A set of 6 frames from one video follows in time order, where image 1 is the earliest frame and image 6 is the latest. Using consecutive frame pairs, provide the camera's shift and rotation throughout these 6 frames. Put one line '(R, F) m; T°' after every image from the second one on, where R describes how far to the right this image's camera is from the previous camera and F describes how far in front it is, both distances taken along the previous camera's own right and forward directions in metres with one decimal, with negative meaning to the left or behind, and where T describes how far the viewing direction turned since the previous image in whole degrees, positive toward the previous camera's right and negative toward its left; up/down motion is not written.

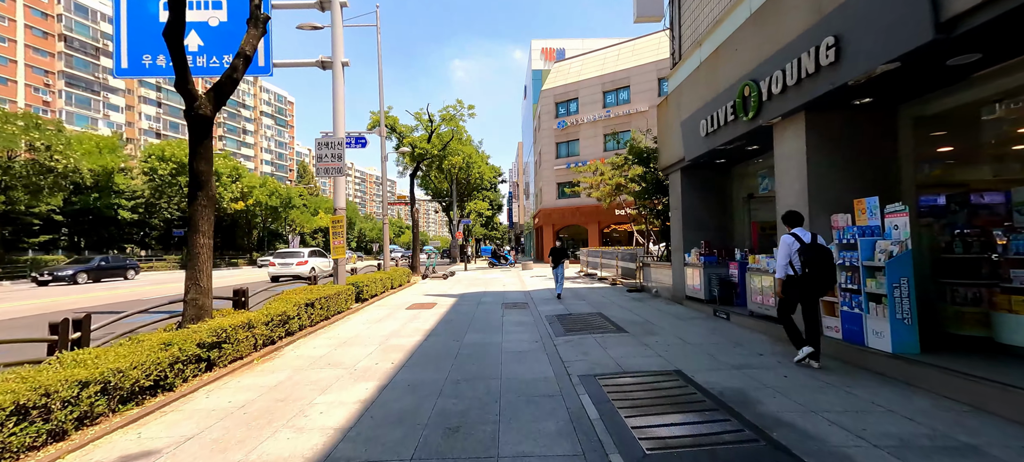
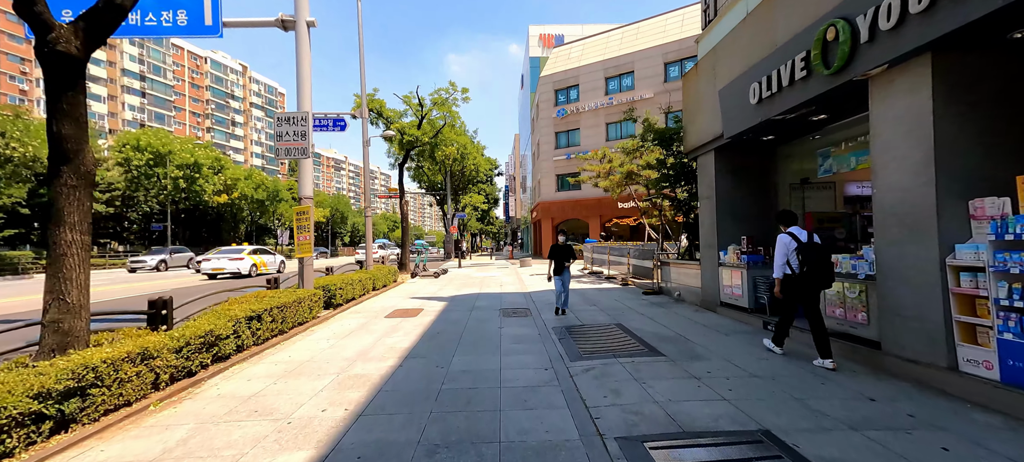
(-0.1, +1.5) m; +1°
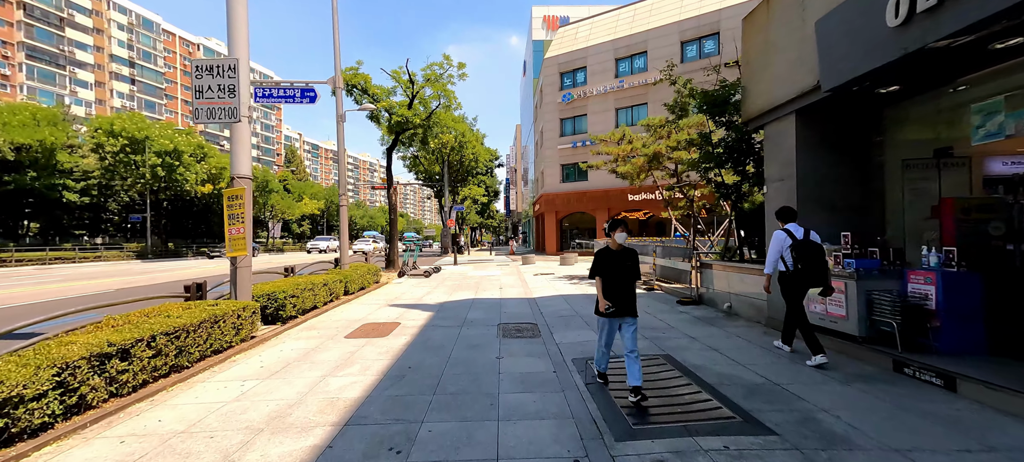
(0.0, +2.0) m; 0°
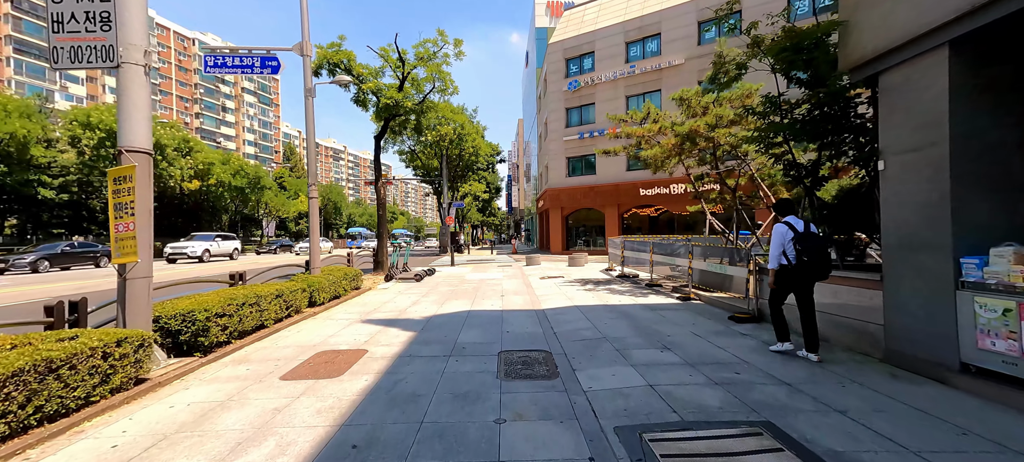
(0.0, +1.8) m; 0°
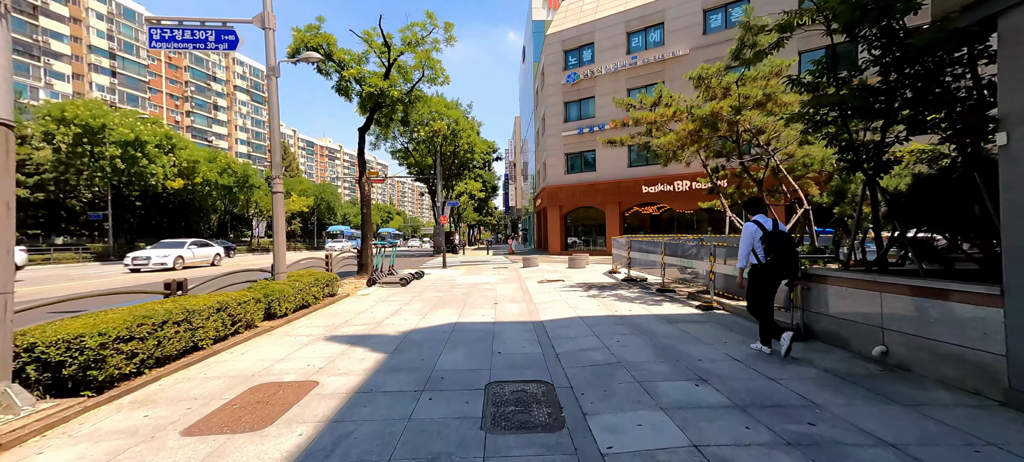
(+0.1, +1.1) m; 0°
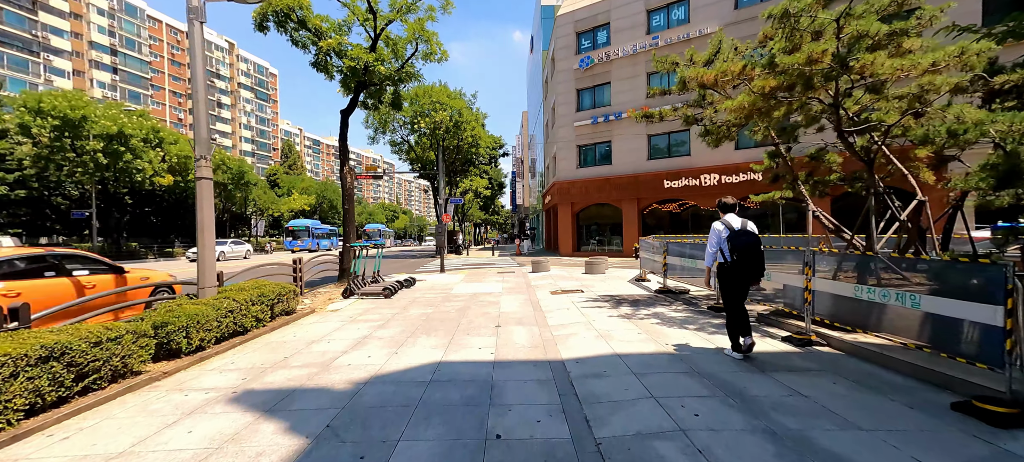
(0.0, +2.1) m; -1°
